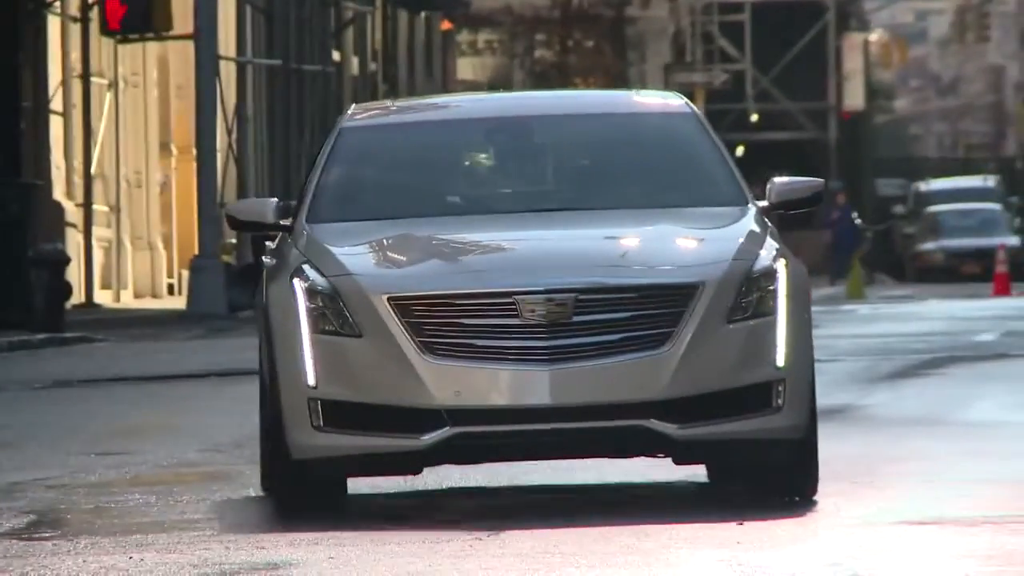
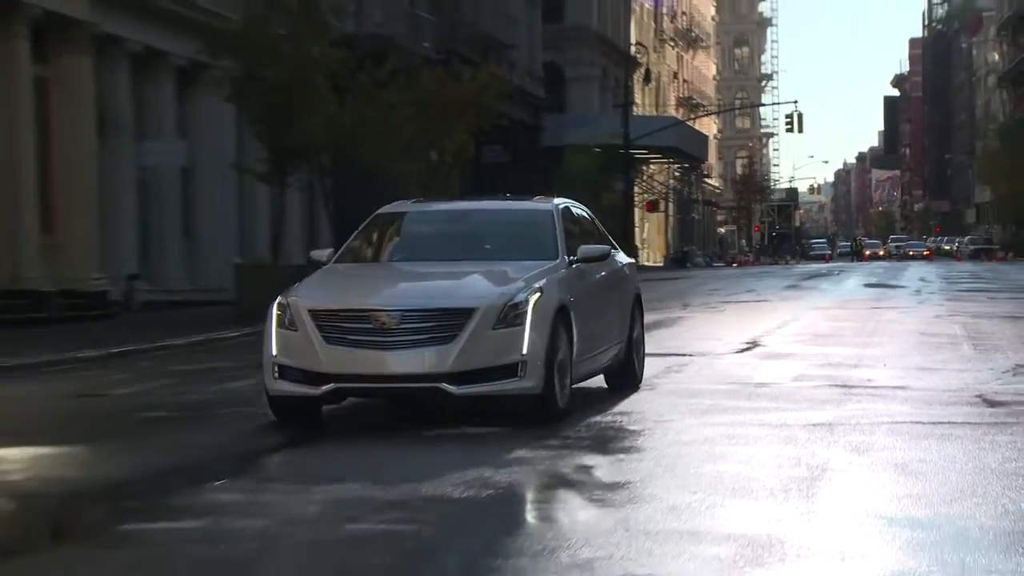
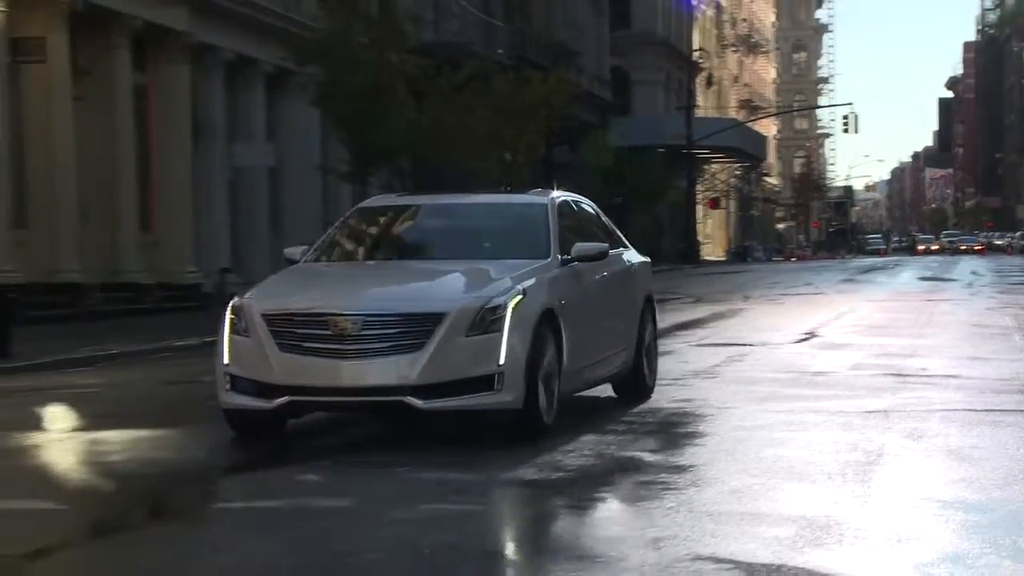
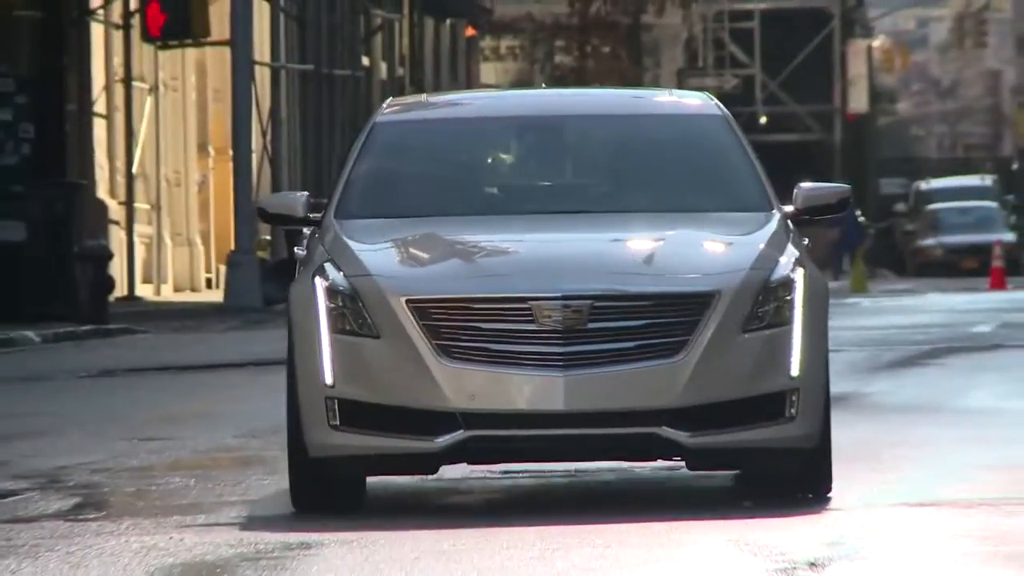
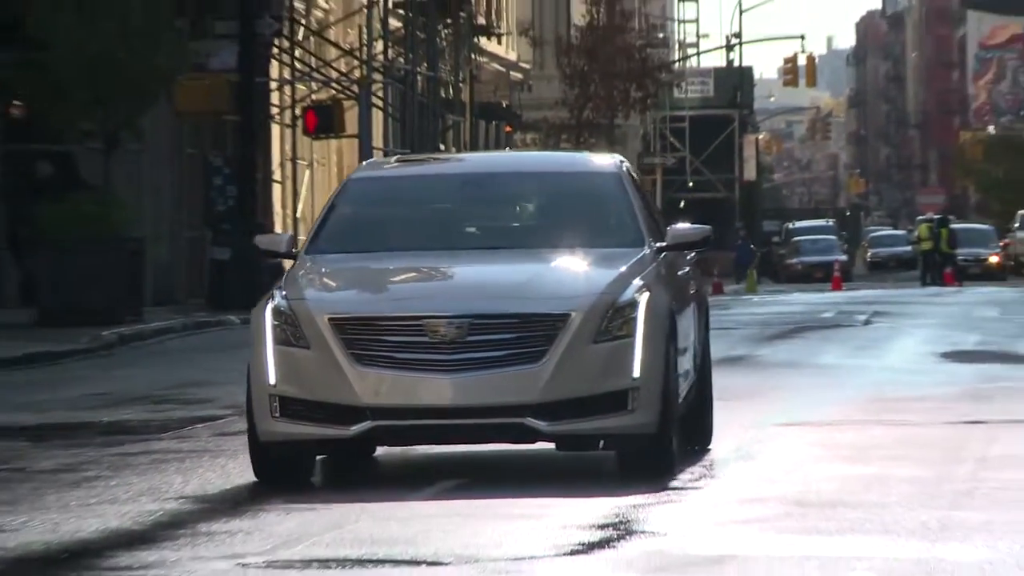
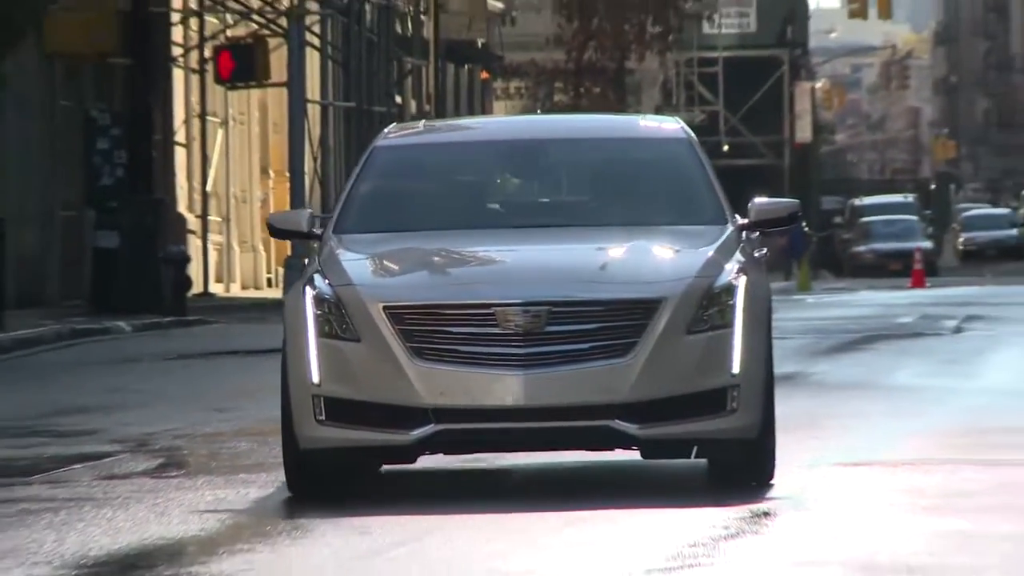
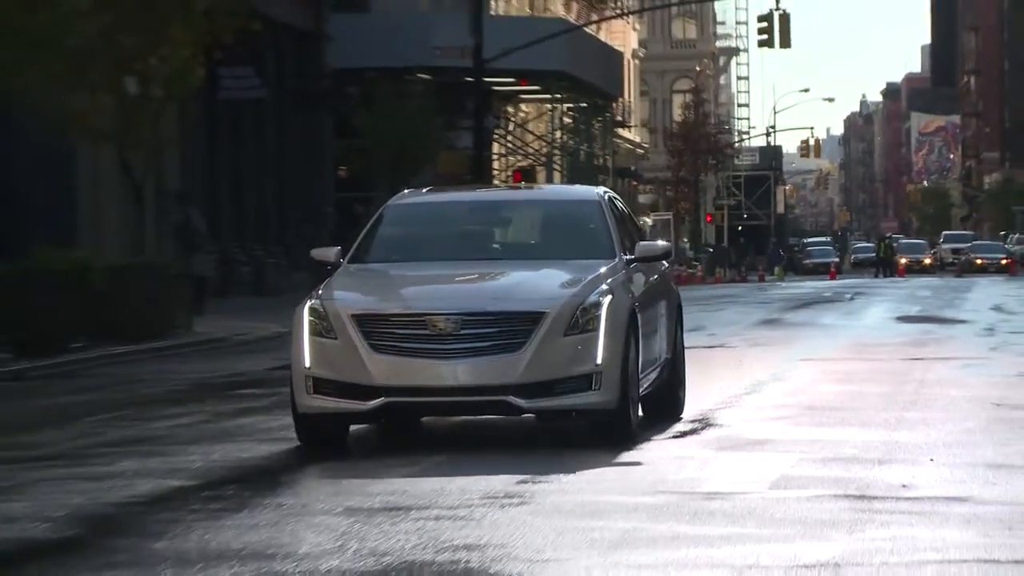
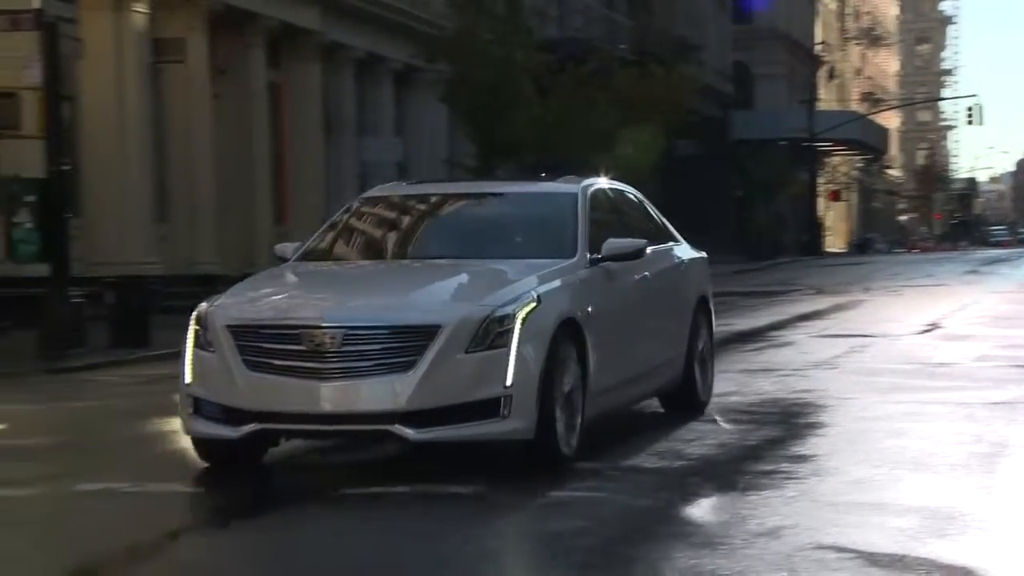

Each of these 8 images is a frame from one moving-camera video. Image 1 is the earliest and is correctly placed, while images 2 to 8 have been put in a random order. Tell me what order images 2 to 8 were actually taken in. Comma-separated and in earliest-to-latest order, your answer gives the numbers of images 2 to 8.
4, 6, 5, 7, 2, 3, 8
